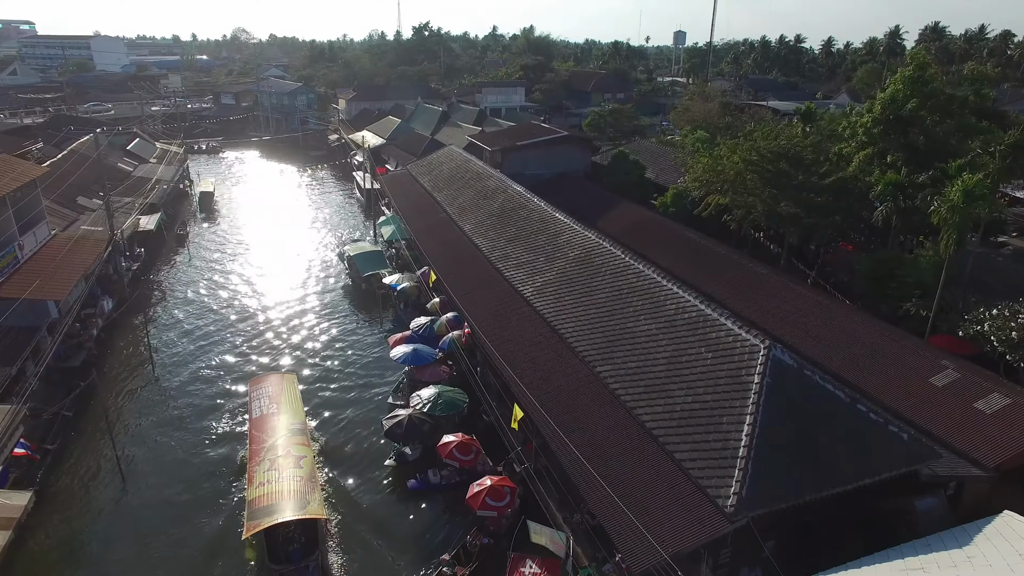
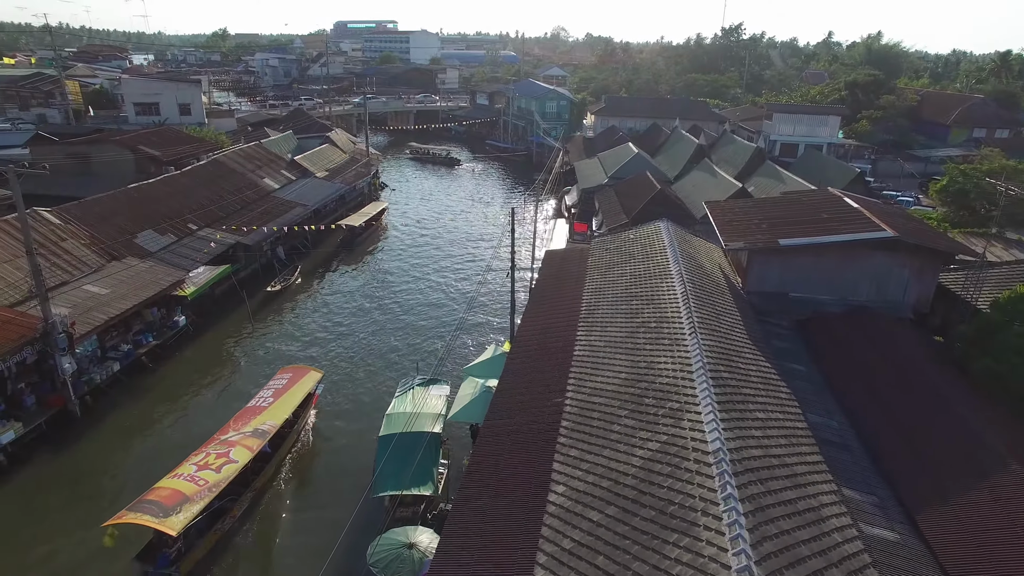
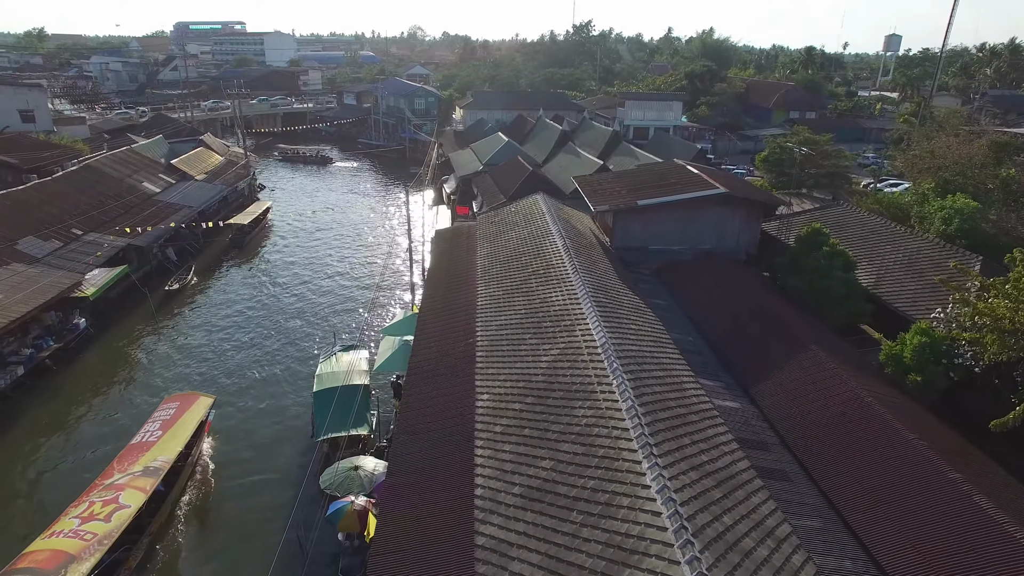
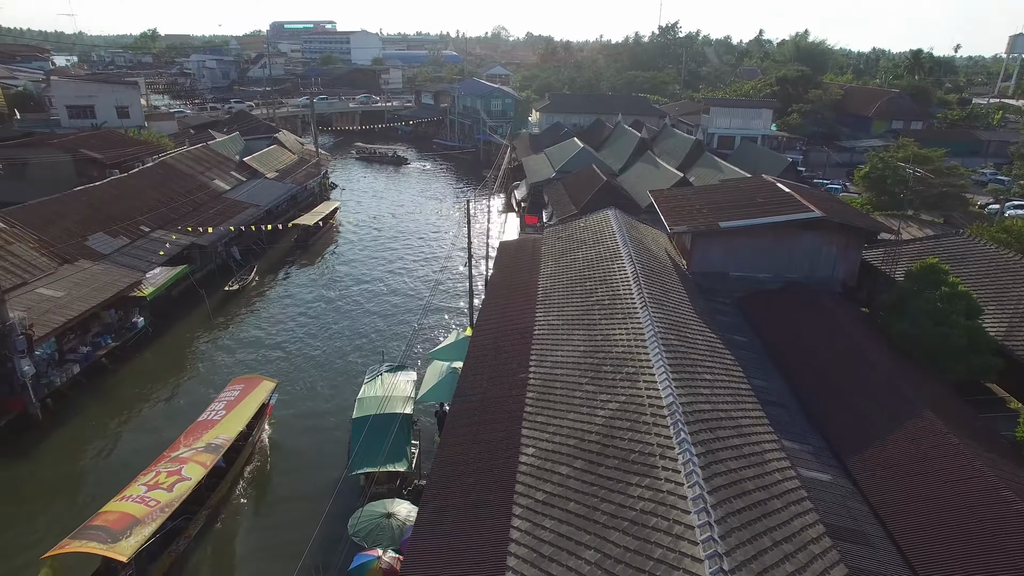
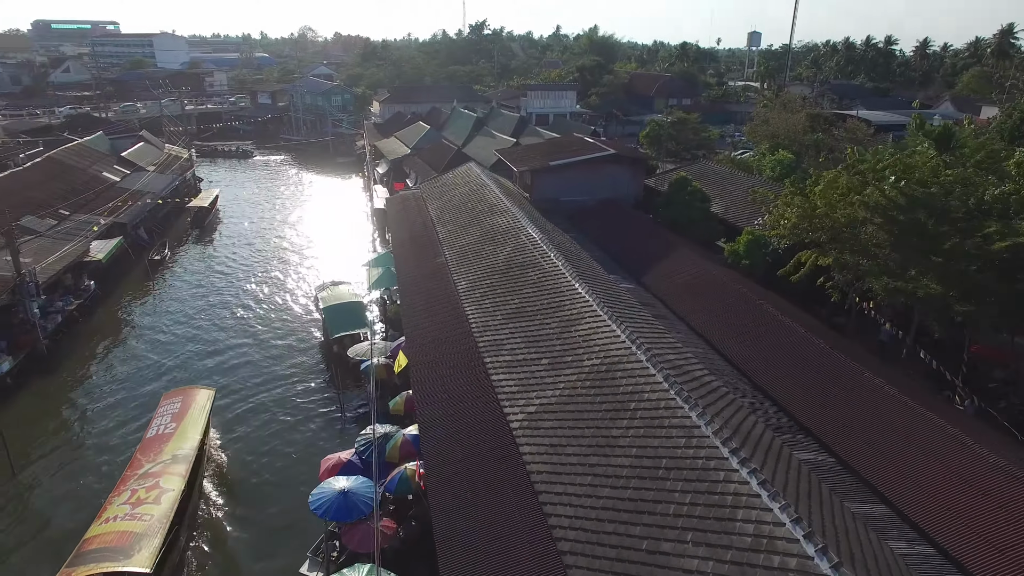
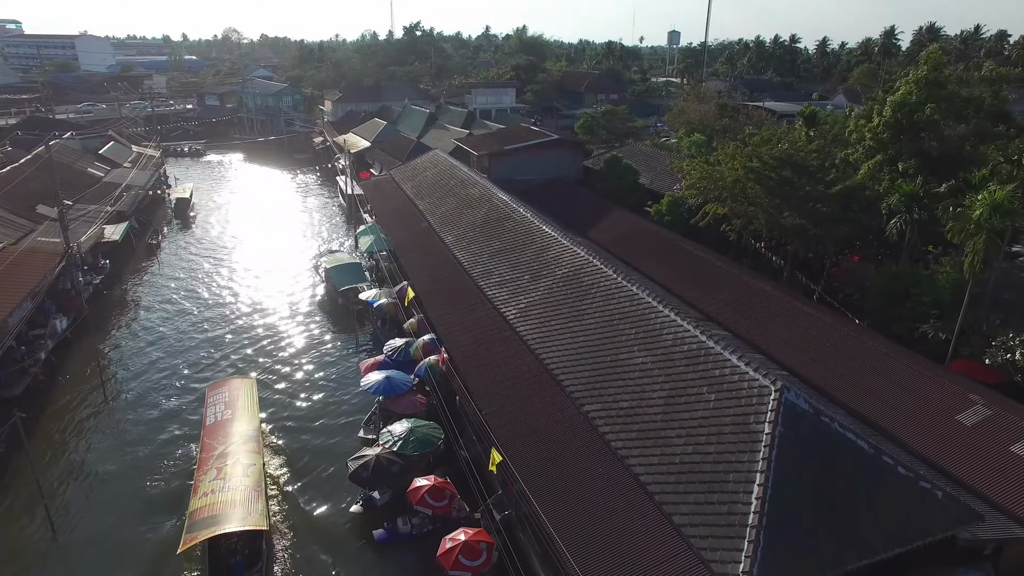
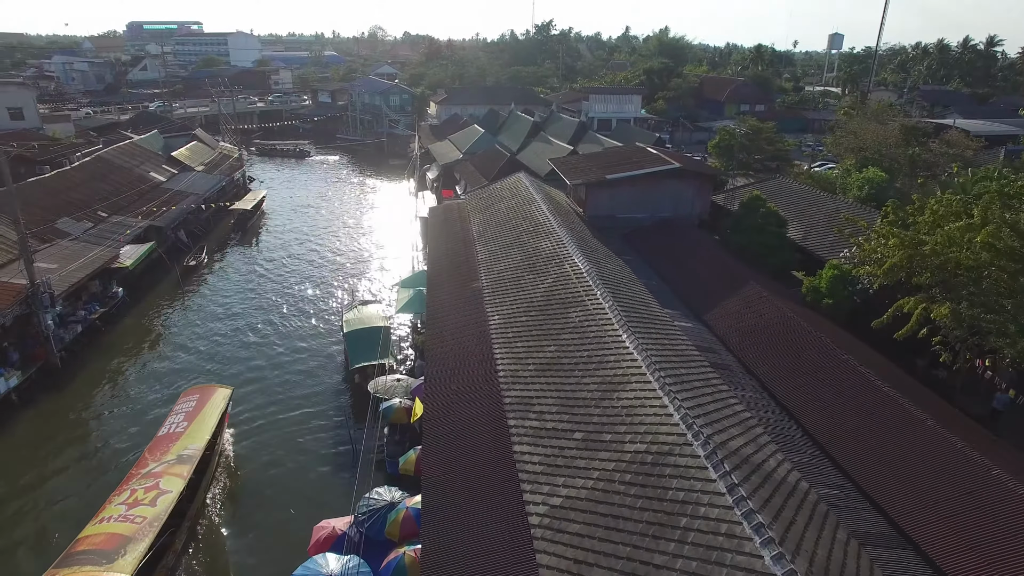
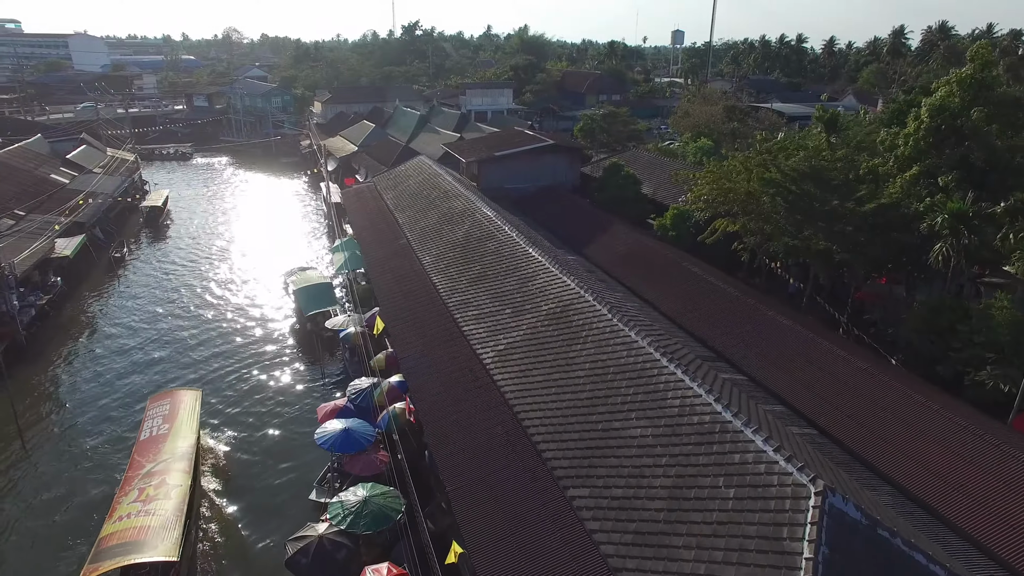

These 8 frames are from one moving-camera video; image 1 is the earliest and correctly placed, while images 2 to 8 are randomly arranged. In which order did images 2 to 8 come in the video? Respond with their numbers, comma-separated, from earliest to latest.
6, 8, 5, 7, 3, 4, 2
